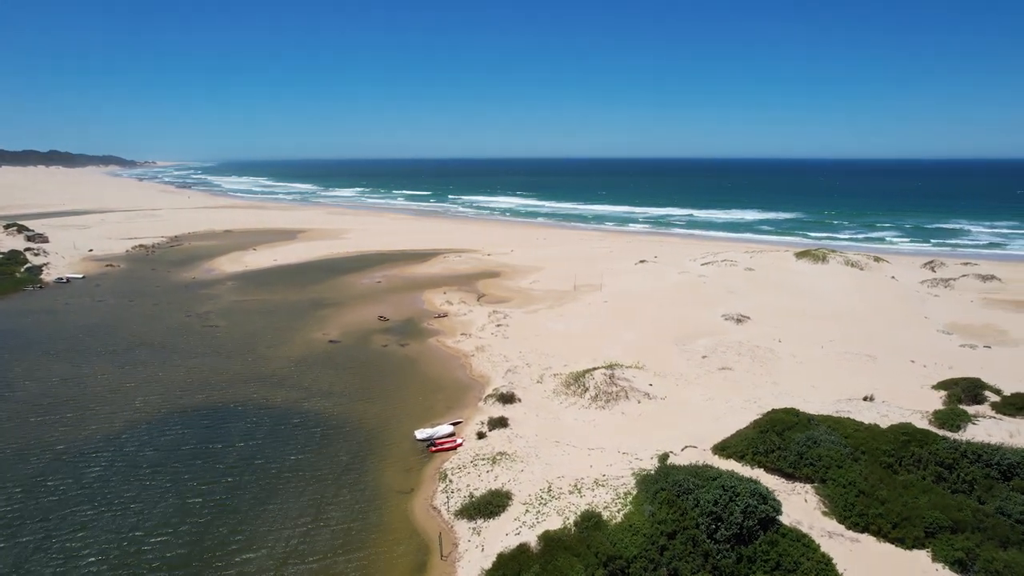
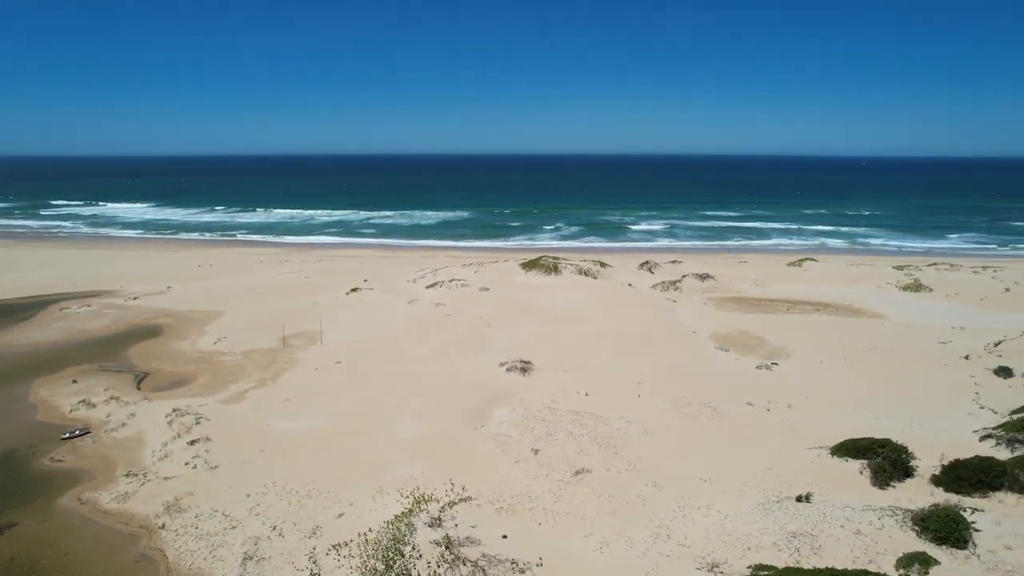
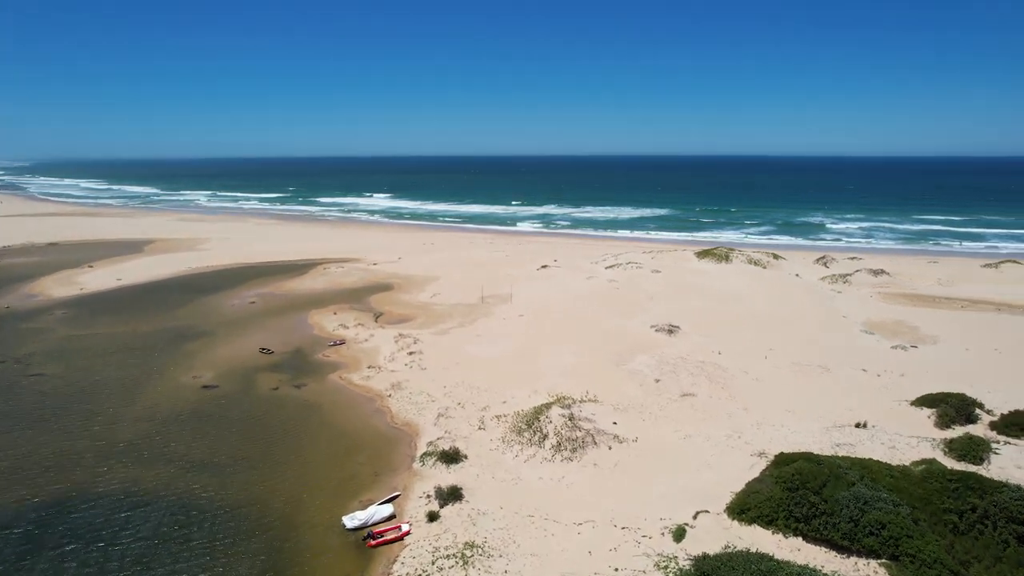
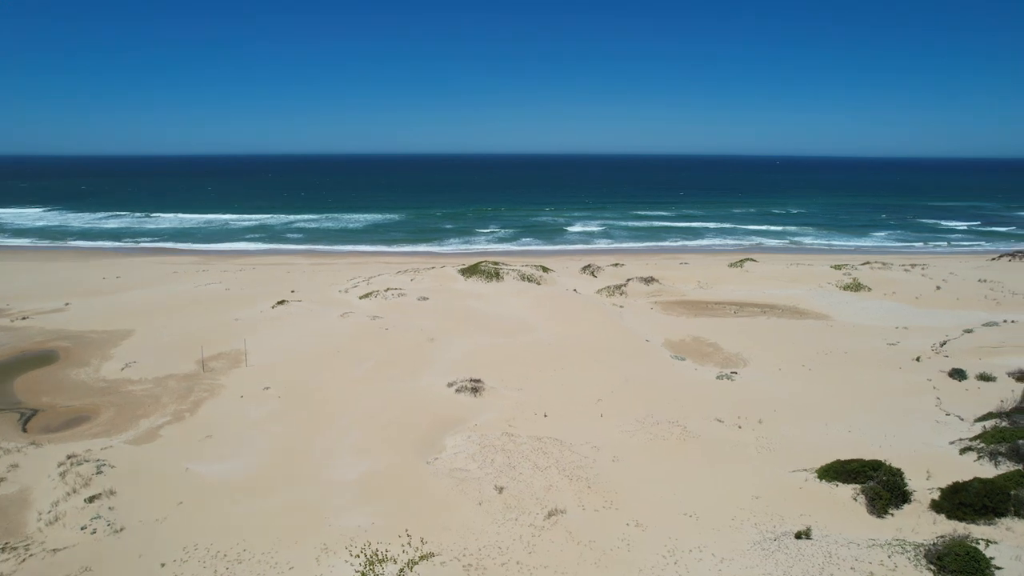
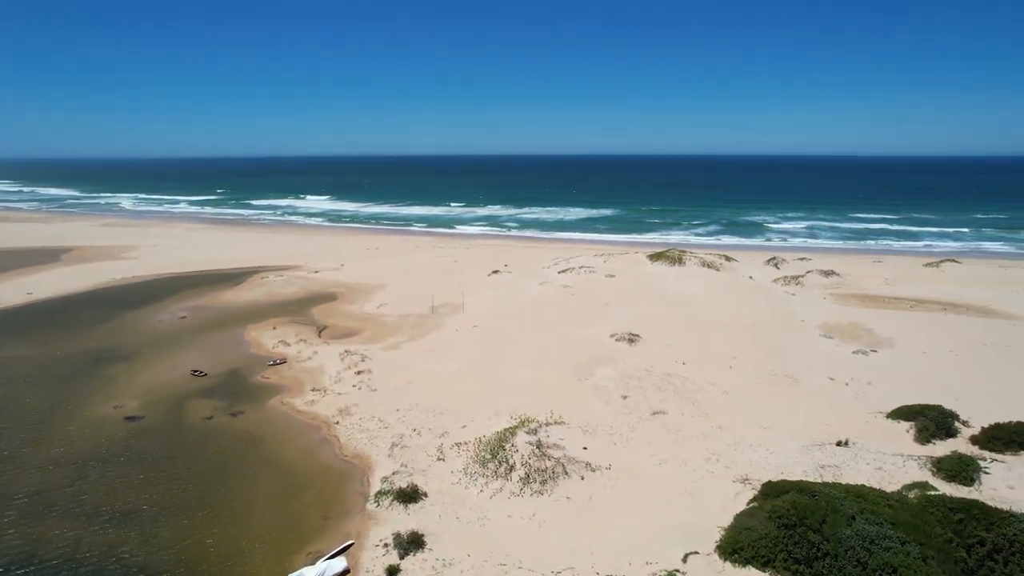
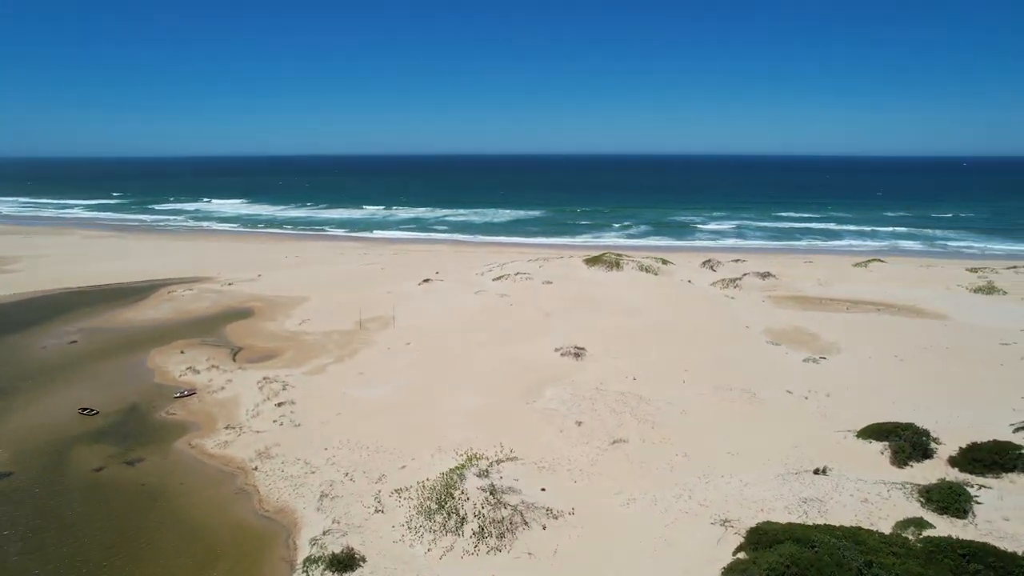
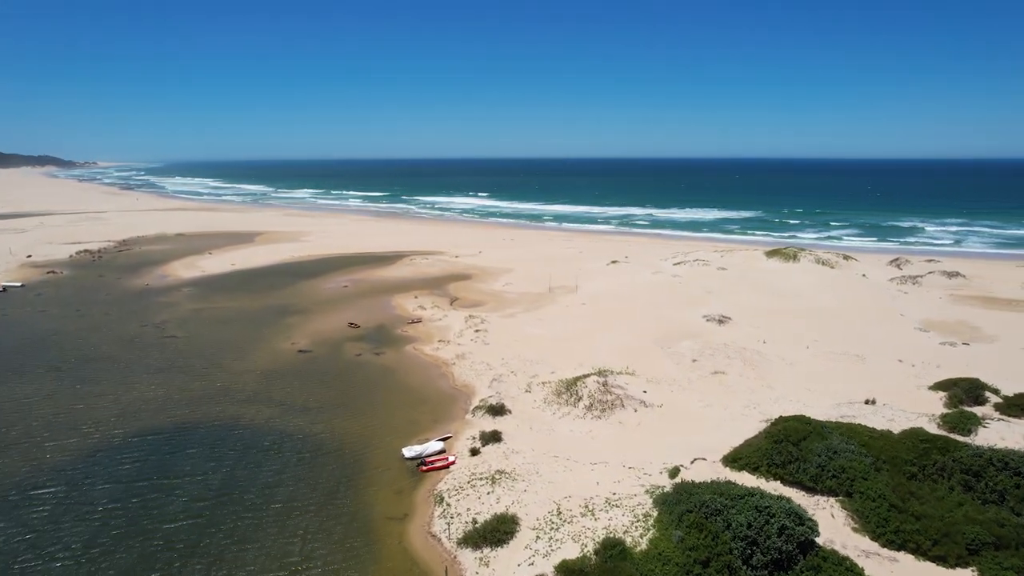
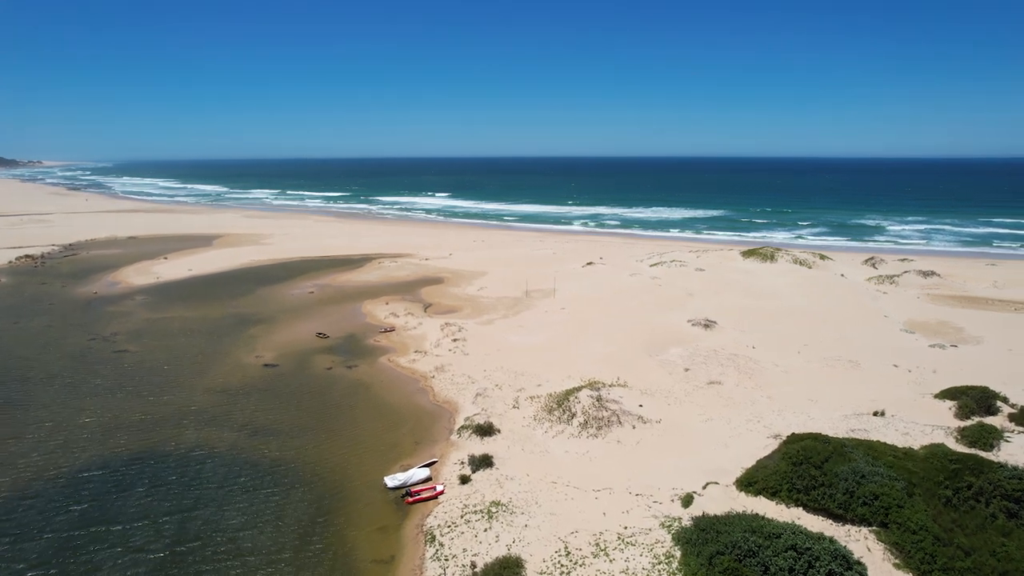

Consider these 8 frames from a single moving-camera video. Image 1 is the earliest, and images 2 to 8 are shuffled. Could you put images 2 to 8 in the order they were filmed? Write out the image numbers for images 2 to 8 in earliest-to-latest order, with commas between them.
7, 8, 3, 5, 6, 2, 4
